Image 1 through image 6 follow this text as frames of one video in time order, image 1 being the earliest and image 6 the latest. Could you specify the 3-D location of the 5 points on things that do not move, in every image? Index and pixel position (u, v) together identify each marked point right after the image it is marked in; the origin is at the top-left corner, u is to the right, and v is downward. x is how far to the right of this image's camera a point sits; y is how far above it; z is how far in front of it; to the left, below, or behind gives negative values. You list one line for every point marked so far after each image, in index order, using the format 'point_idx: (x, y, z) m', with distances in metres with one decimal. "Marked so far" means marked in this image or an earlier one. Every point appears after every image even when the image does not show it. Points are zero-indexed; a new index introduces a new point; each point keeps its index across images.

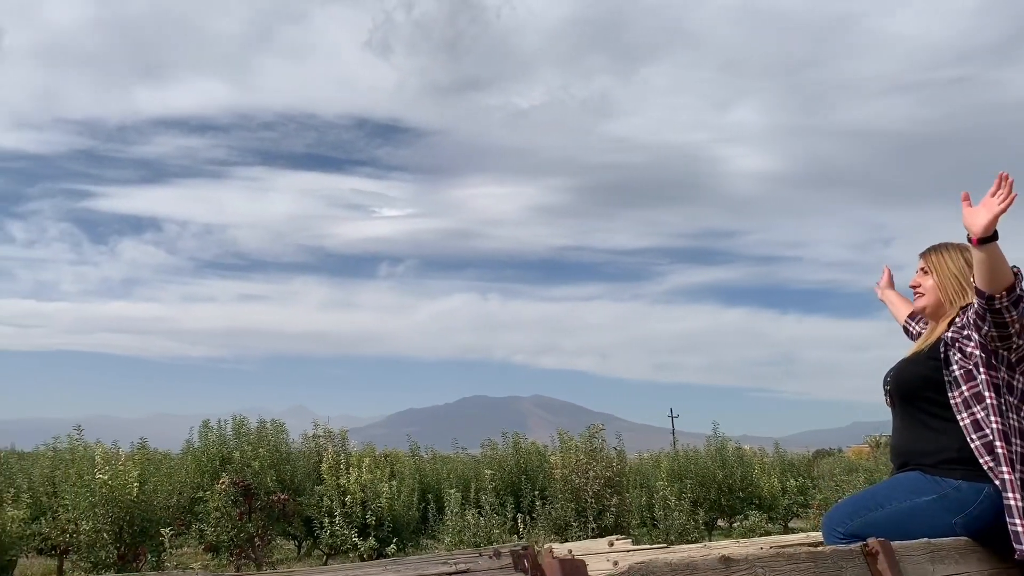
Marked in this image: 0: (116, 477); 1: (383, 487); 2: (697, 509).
0: (-4.4, -2.1, +9.6) m
1: (-1.8, -2.8, +12.3) m
2: (+3.3, -3.9, +15.5) m
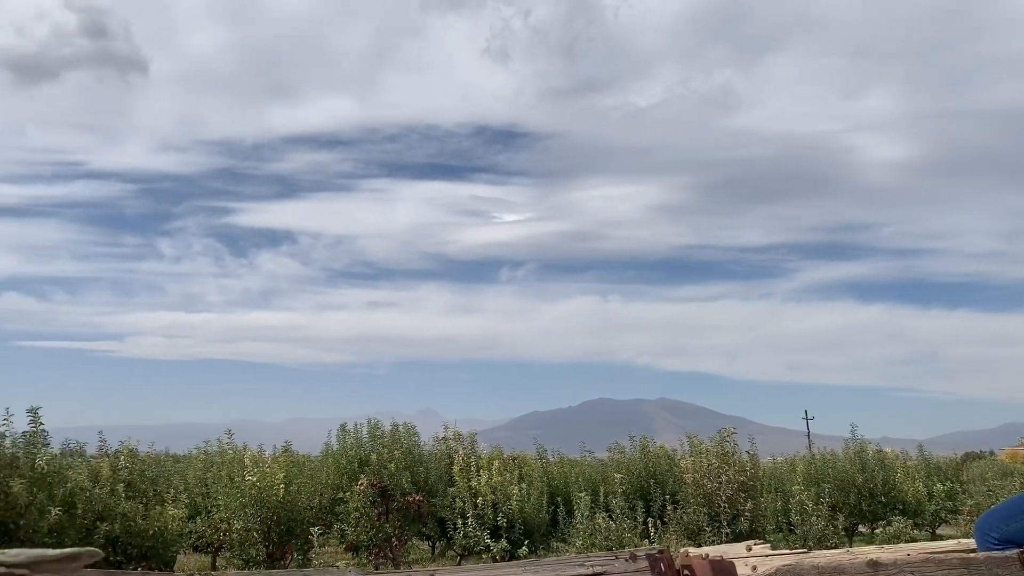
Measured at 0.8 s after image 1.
0: (-2.9, -2.2, +10.2) m
1: (0.0, -2.9, +12.6) m
2: (+5.5, -3.9, +15.0) m
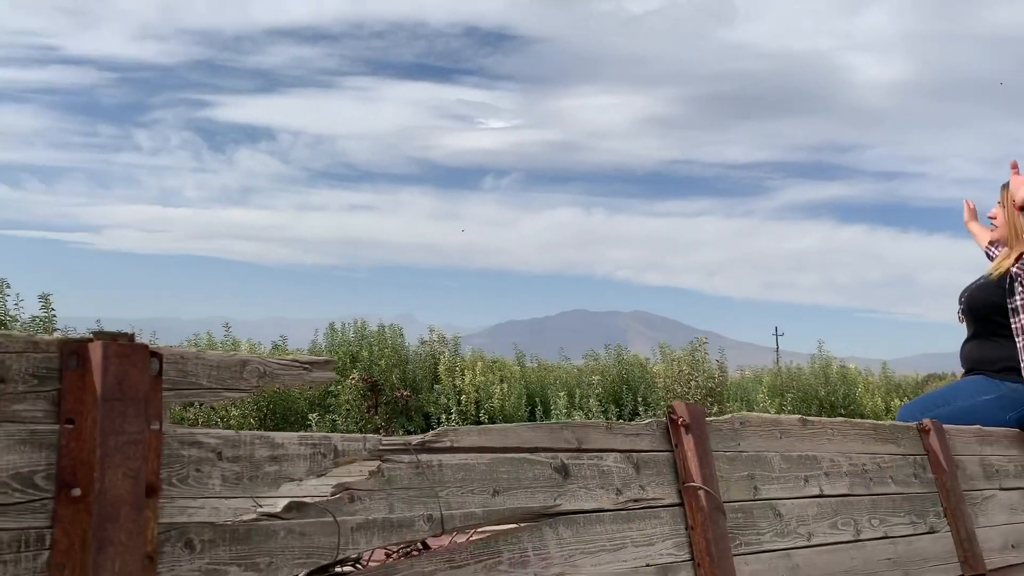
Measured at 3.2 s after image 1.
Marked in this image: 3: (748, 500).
0: (-3.0, -1.0, +11.2) m
1: (-0.2, -1.5, +13.6) m
2: (+5.2, -2.5, +16.3) m
3: (+0.8, -0.7, +2.9) m
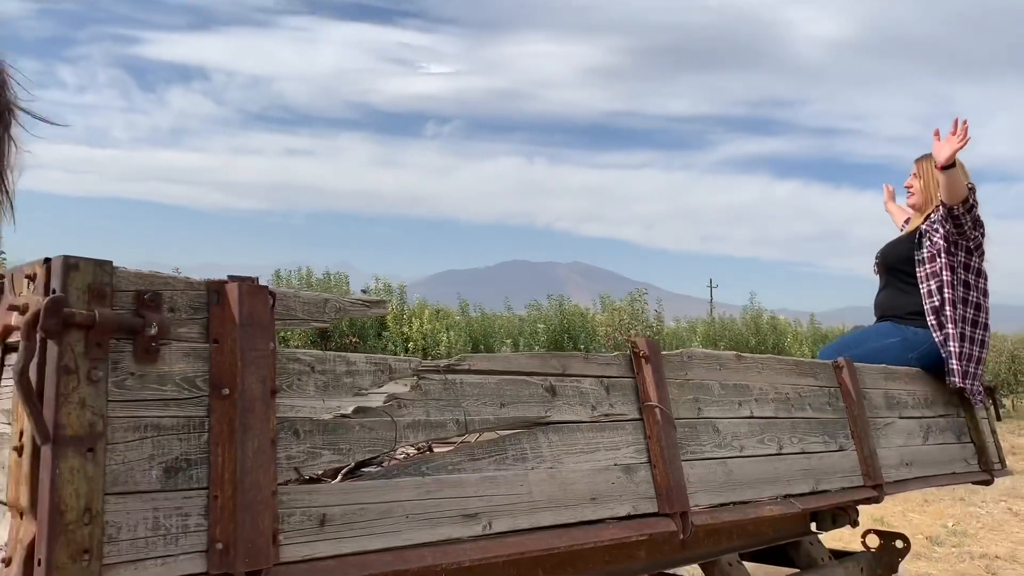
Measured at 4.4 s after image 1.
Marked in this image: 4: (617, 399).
0: (-3.6, -0.3, +11.6) m
1: (-0.9, -0.7, +14.2) m
2: (+4.3, -1.6, +17.3) m
3: (+0.7, -0.5, +3.6) m
4: (+0.4, -0.4, +3.3) m
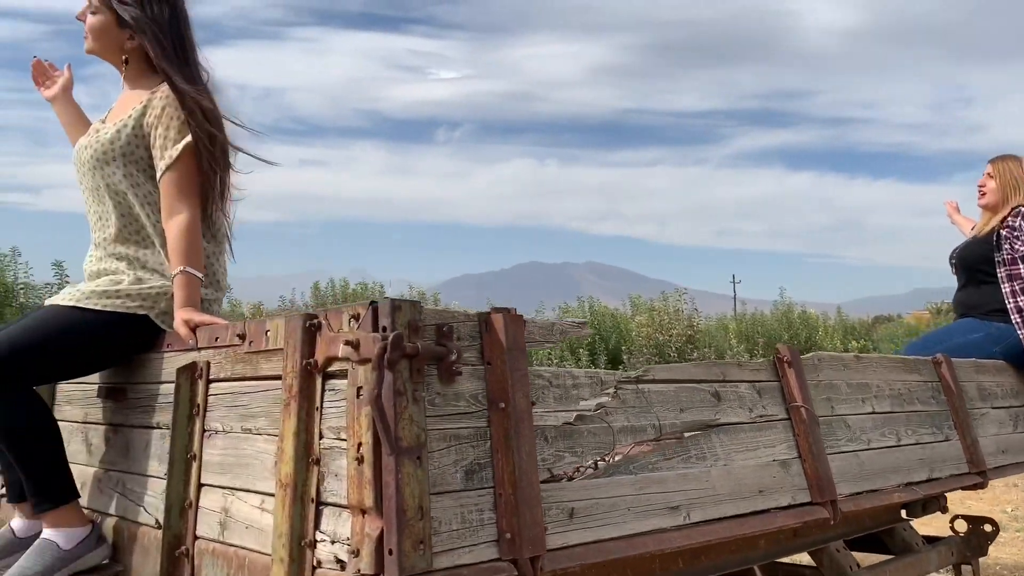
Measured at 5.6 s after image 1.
0: (-2.7, -0.5, +12.0) m
1: (0.0, -0.8, +14.6) m
2: (+5.2, -1.5, +17.6) m
3: (+1.4, -0.6, +3.9) m
4: (+1.1, -0.5, +3.6) m
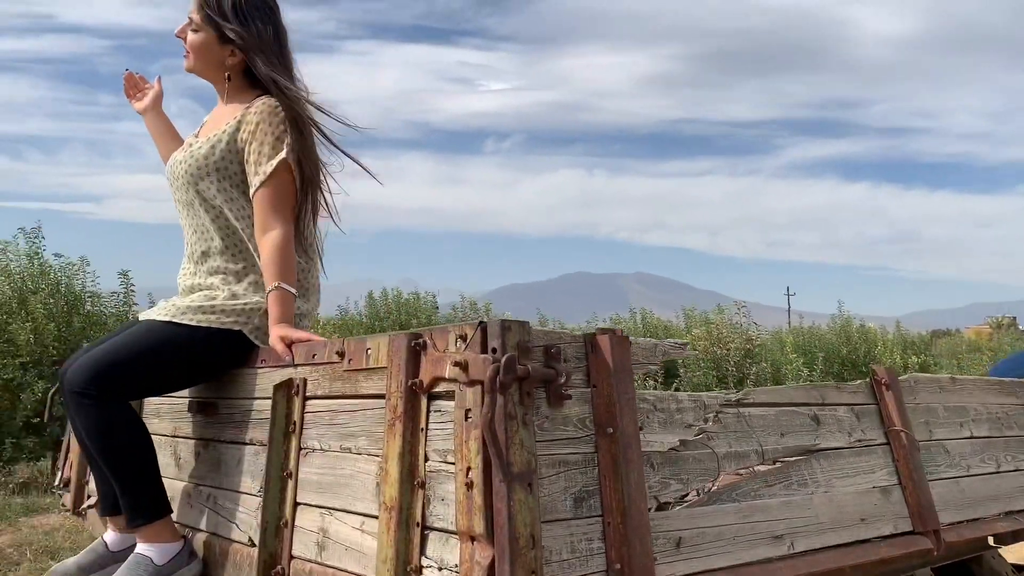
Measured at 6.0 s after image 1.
0: (-1.9, -0.6, +12.0) m
1: (+0.9, -1.0, +14.5) m
2: (+6.3, -1.8, +17.2) m
3: (+1.8, -0.7, +3.8) m
4: (+1.4, -0.5, +3.5) m
